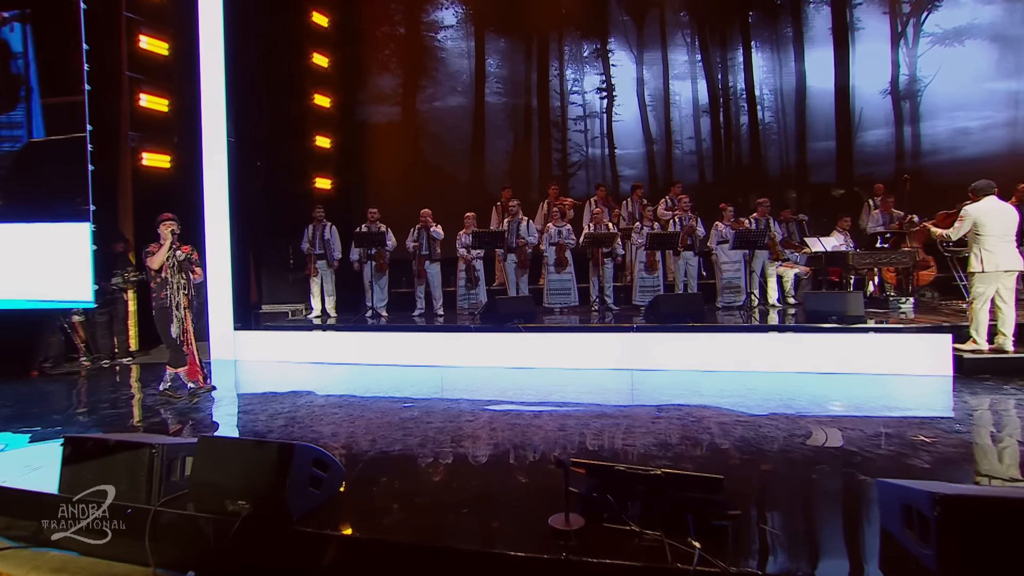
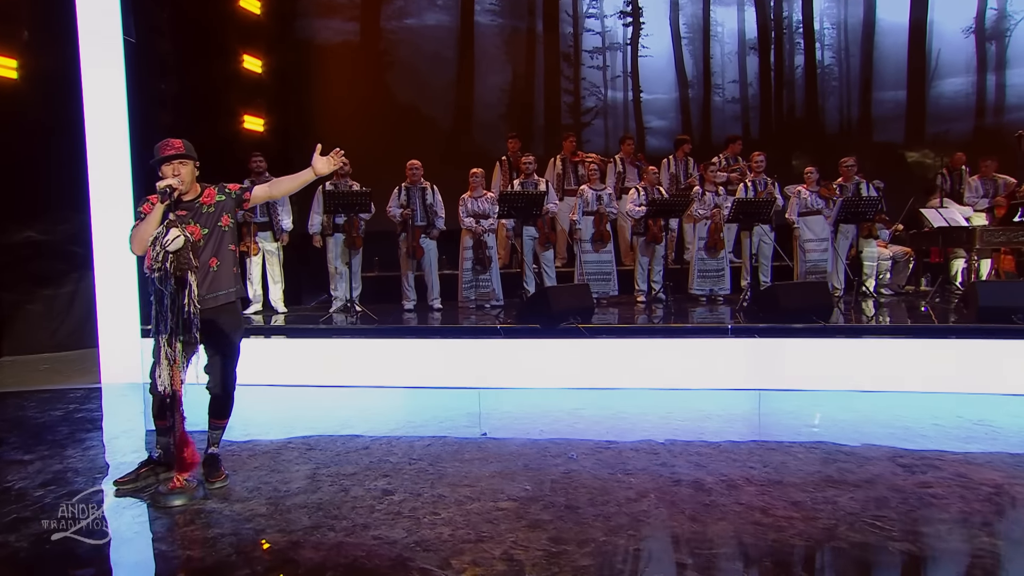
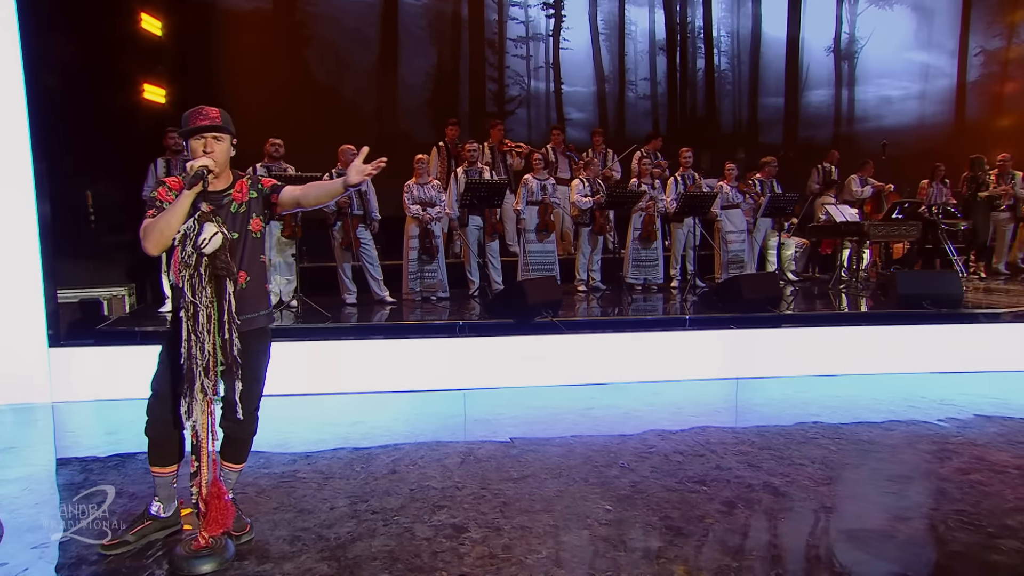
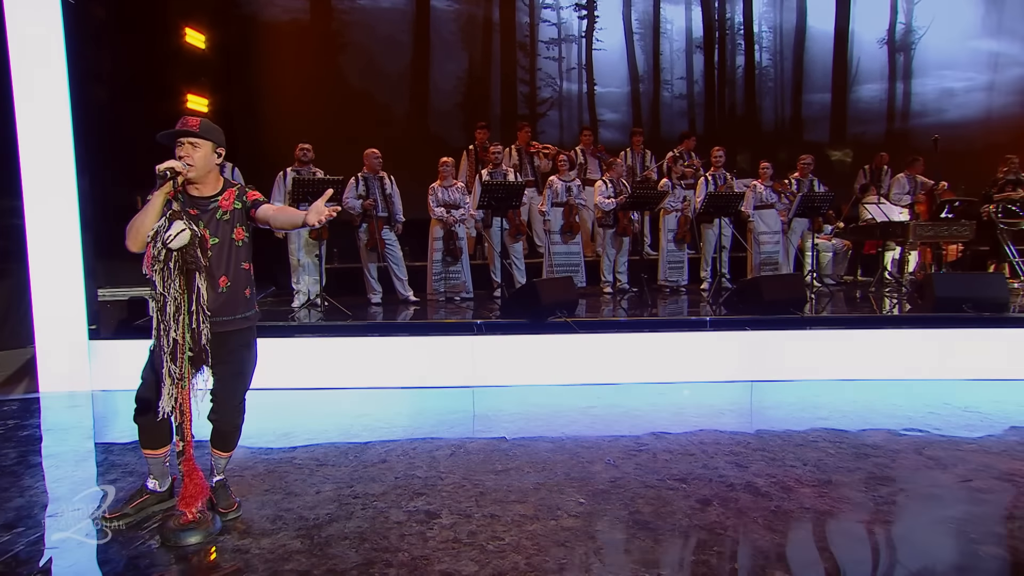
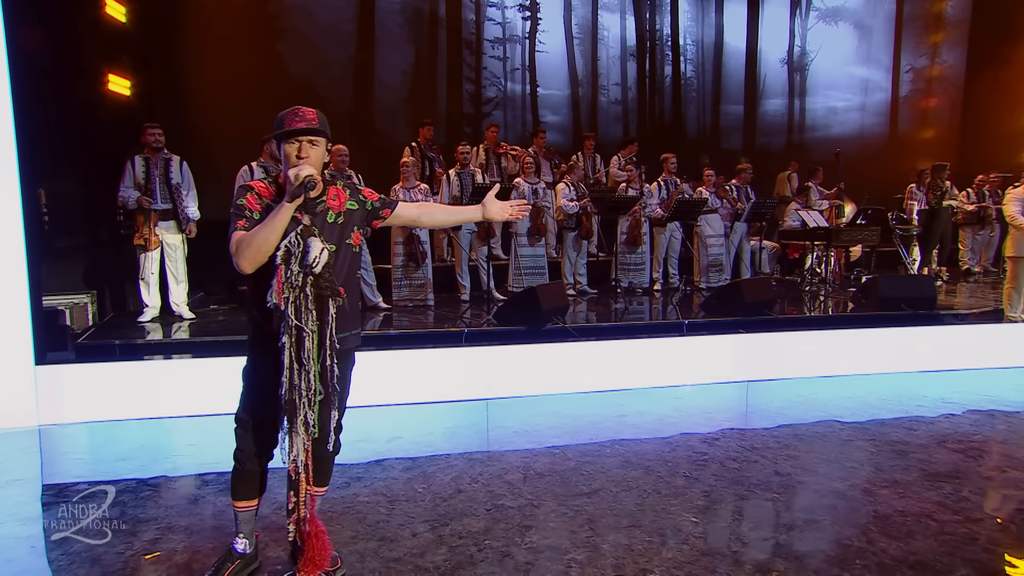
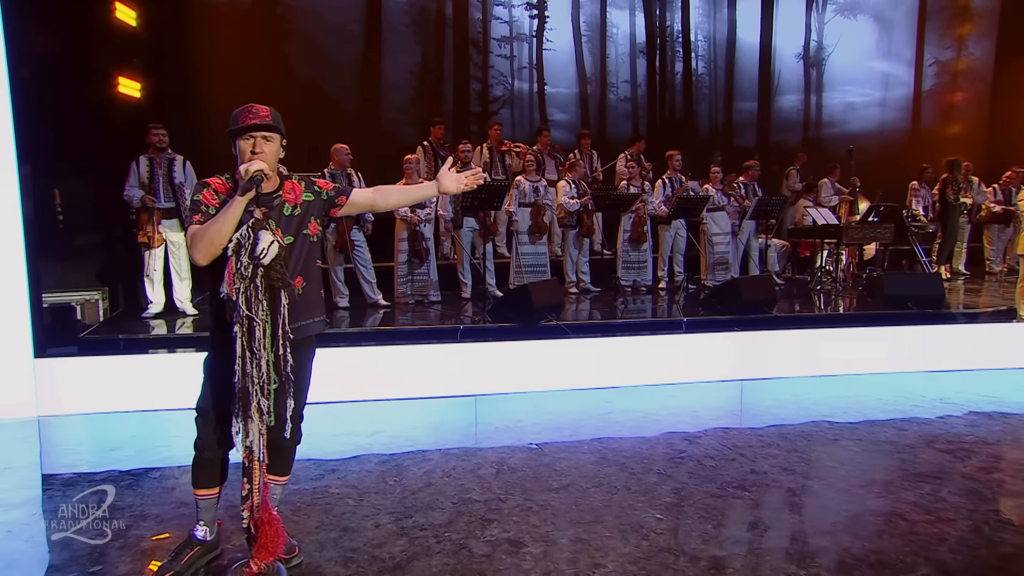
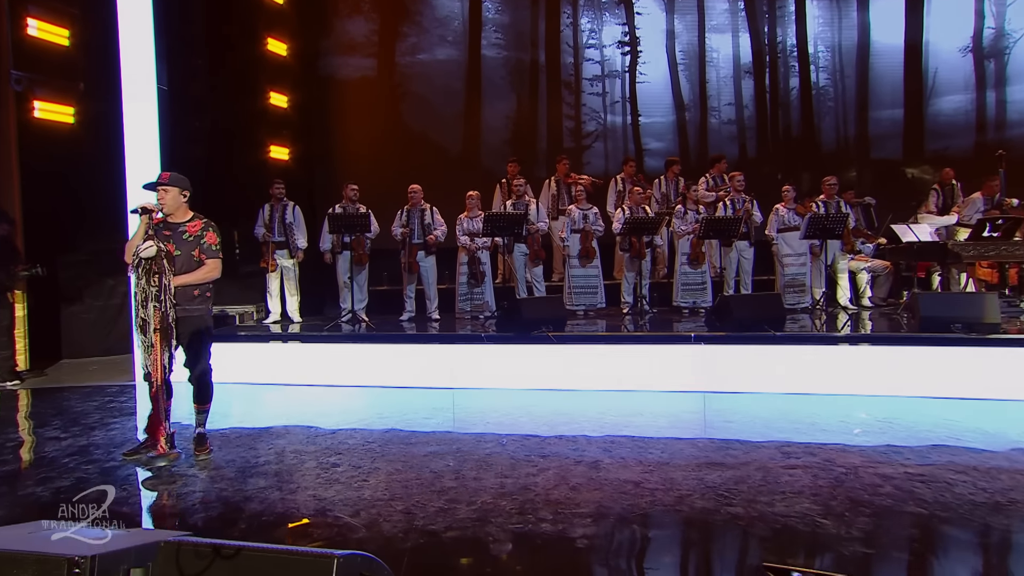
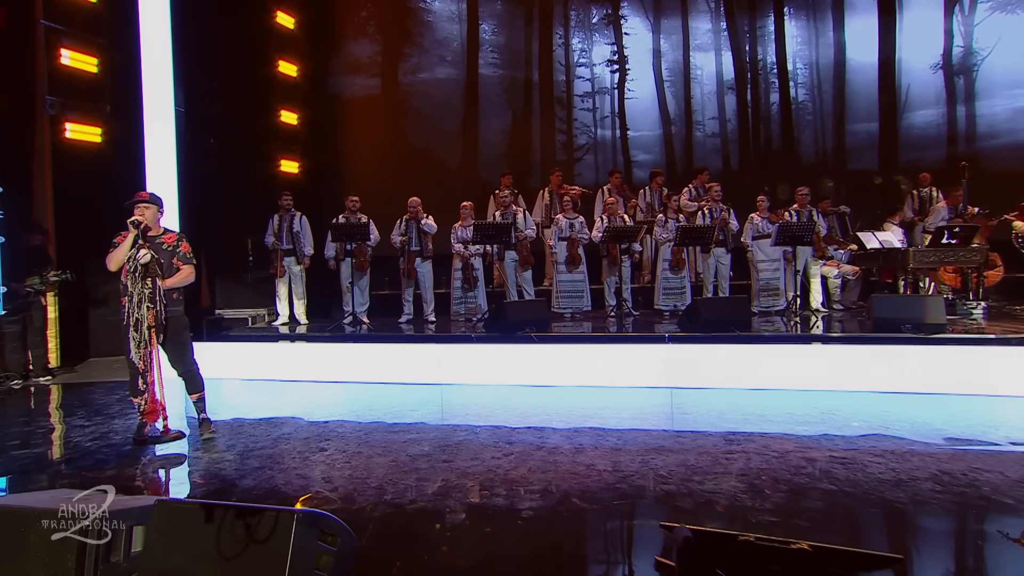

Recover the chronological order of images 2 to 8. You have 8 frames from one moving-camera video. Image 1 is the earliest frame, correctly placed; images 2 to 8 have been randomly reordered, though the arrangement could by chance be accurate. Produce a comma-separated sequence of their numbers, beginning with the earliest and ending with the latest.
8, 7, 2, 4, 3, 6, 5
